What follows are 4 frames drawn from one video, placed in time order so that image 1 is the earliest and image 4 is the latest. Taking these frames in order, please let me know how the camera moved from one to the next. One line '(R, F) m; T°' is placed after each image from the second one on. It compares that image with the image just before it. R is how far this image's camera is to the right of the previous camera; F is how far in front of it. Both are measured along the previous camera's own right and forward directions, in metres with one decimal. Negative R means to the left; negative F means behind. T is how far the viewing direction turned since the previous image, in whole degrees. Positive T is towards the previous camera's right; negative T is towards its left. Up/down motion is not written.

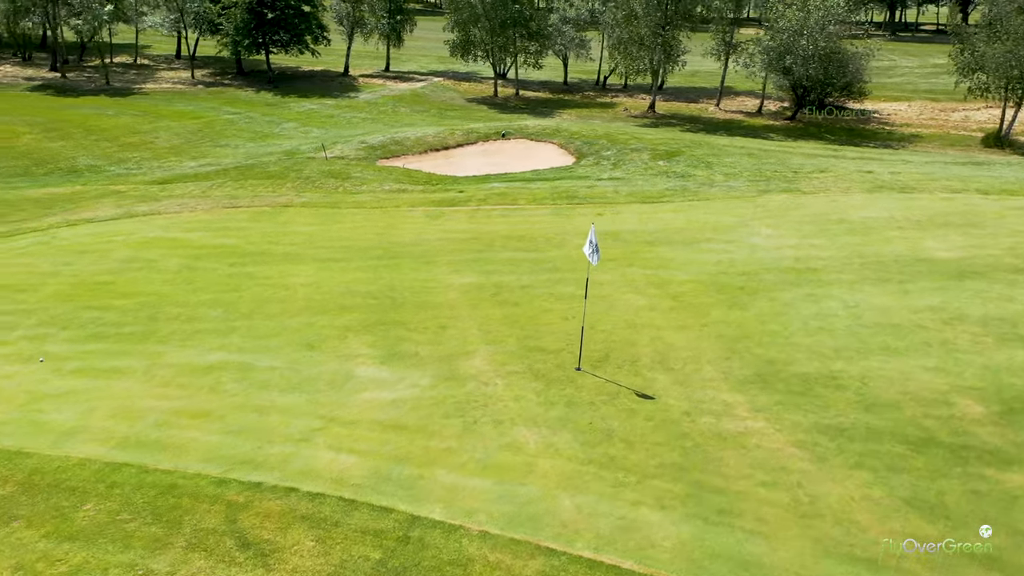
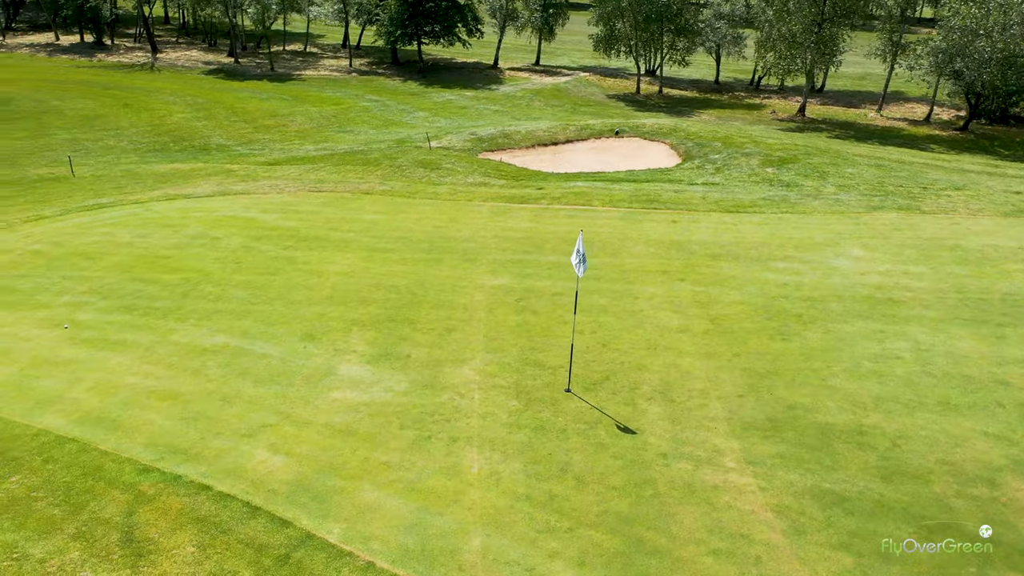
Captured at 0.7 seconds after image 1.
(+2.5, +1.3) m; -11°
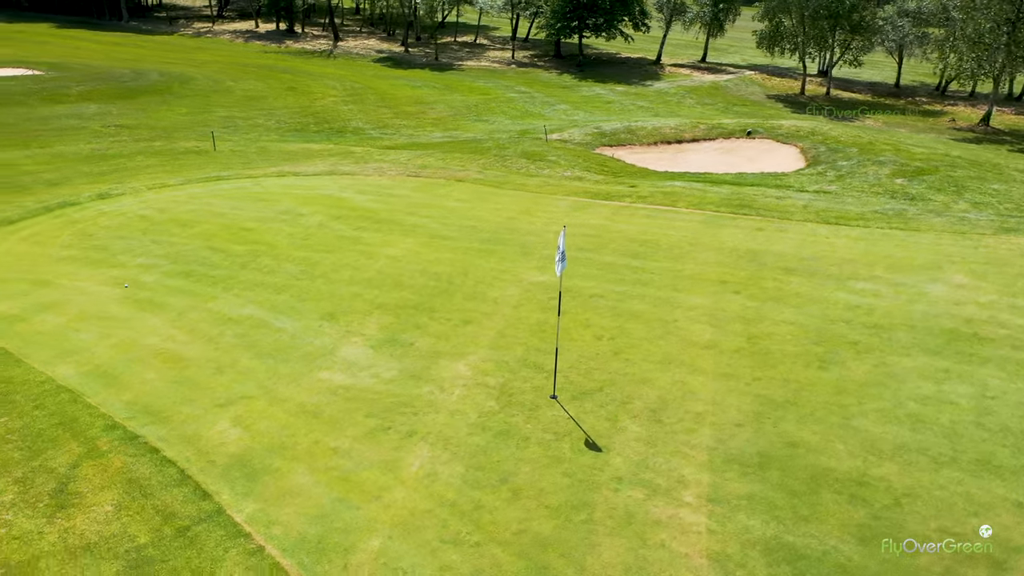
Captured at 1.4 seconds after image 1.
(+2.4, +0.9) m; -12°
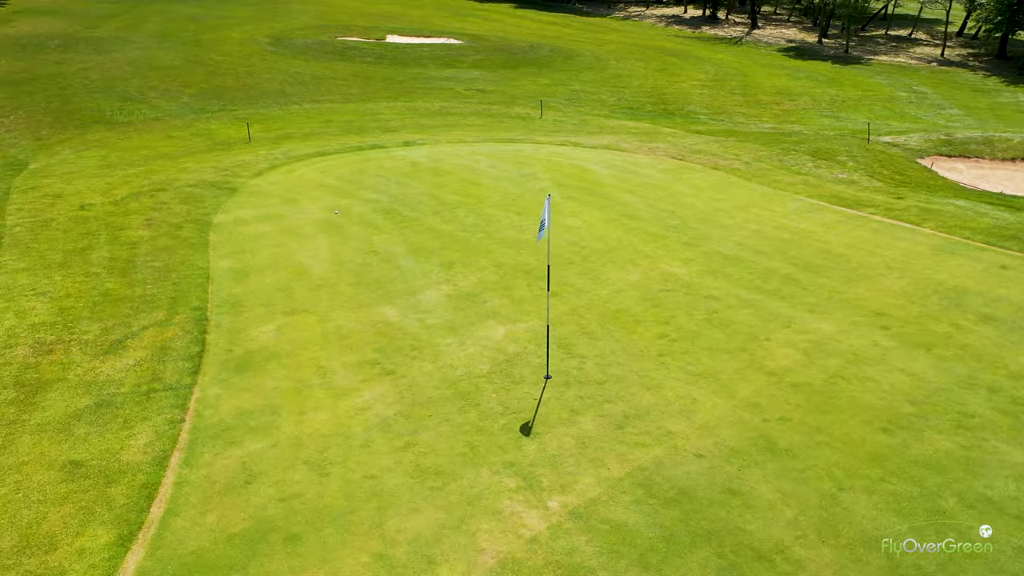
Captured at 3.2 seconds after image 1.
(+4.9, +1.6) m; -29°
